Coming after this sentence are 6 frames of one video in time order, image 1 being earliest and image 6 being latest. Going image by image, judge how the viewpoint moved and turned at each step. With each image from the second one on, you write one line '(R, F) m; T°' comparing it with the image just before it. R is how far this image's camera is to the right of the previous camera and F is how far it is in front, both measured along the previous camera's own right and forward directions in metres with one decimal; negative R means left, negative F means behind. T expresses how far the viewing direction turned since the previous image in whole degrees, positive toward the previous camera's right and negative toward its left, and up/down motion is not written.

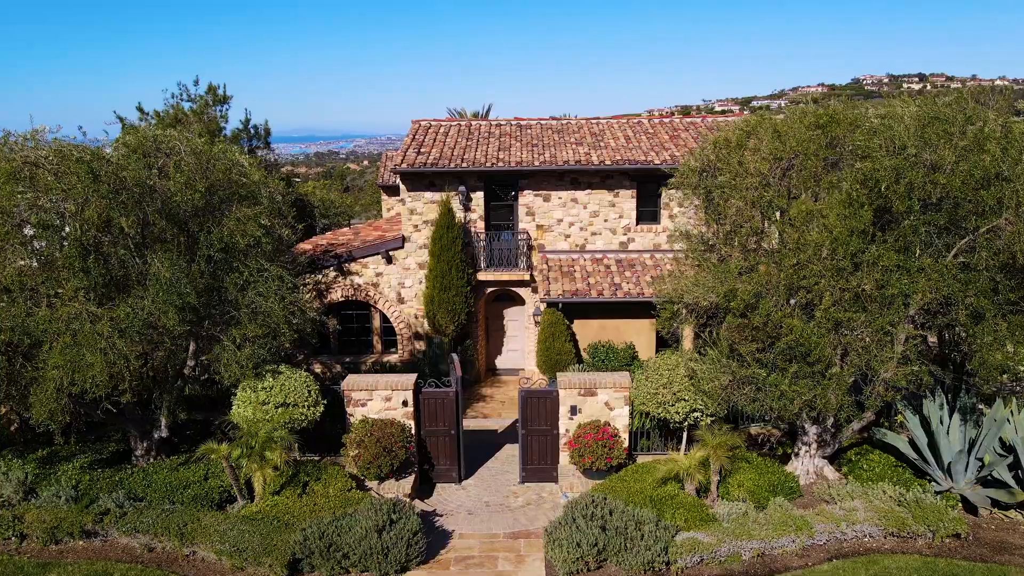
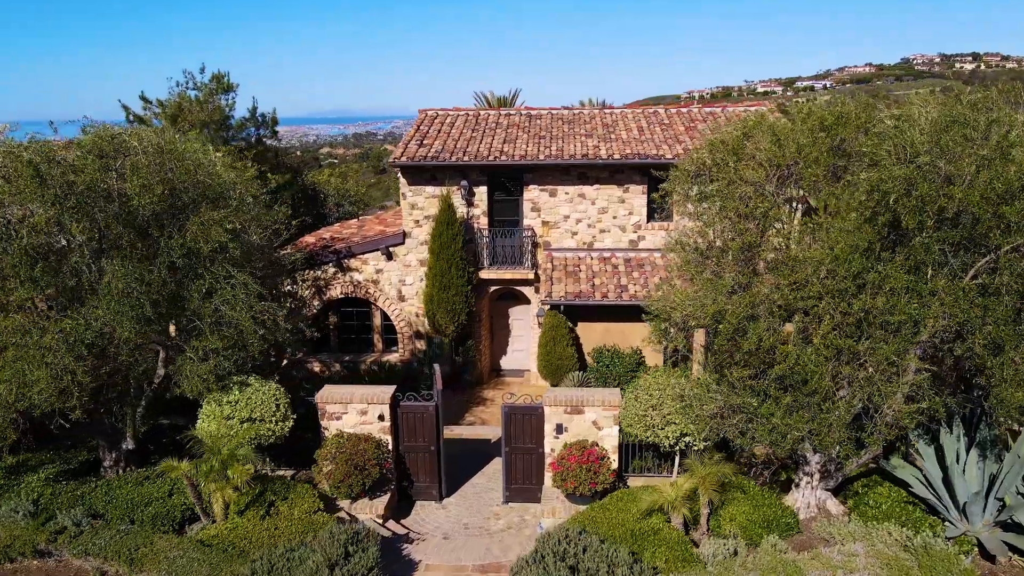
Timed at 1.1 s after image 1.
(+0.7, +0.7) m; -3°
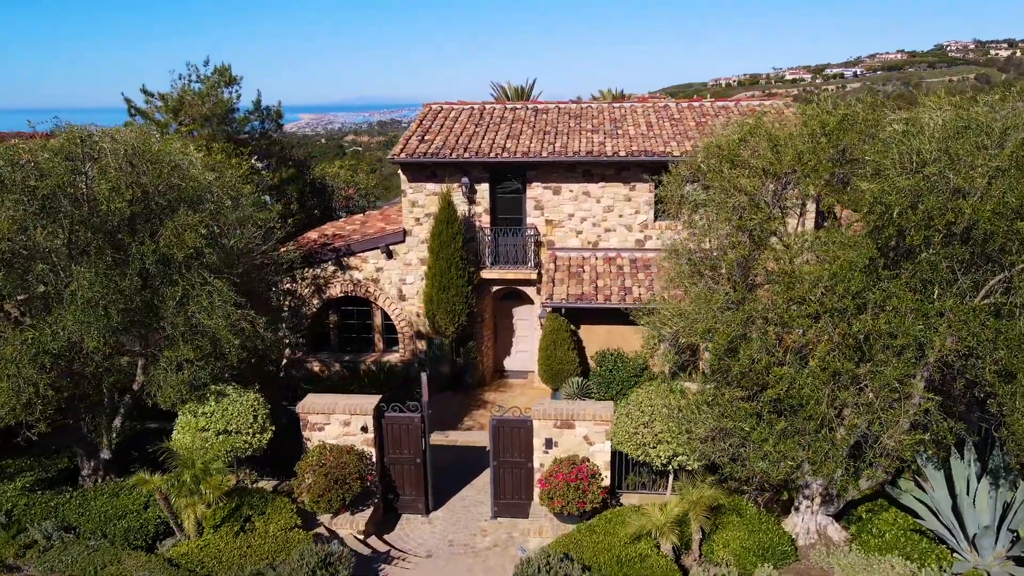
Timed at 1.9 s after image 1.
(+0.5, +0.5) m; -2°
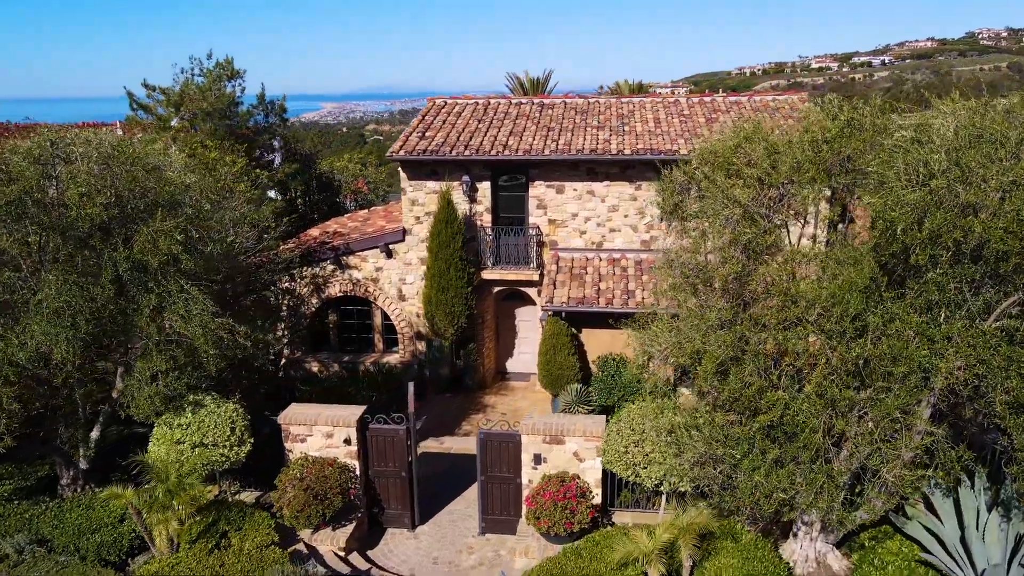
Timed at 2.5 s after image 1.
(+0.4, +0.4) m; -1°
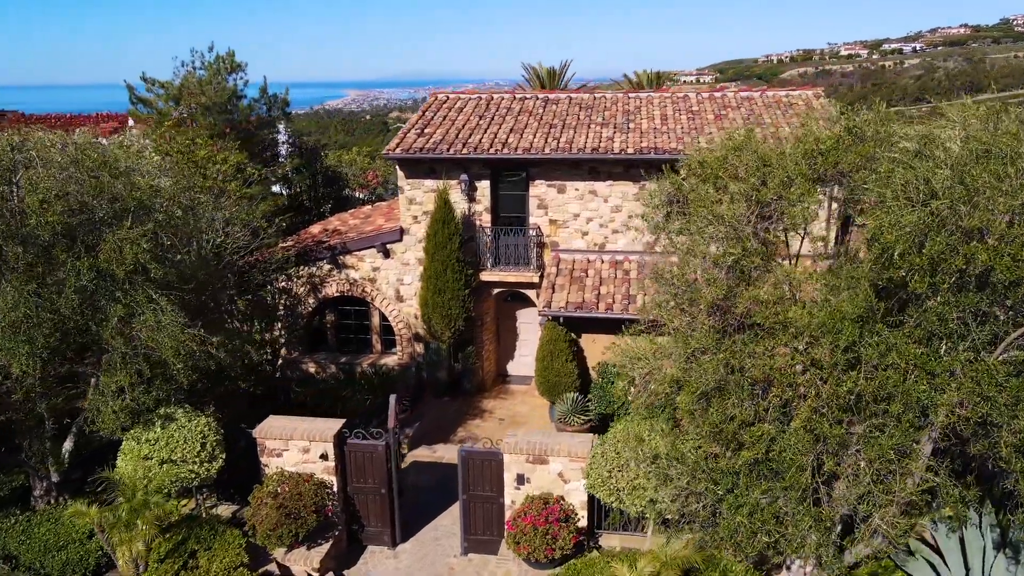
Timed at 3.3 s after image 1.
(+0.5, +0.5) m; -2°
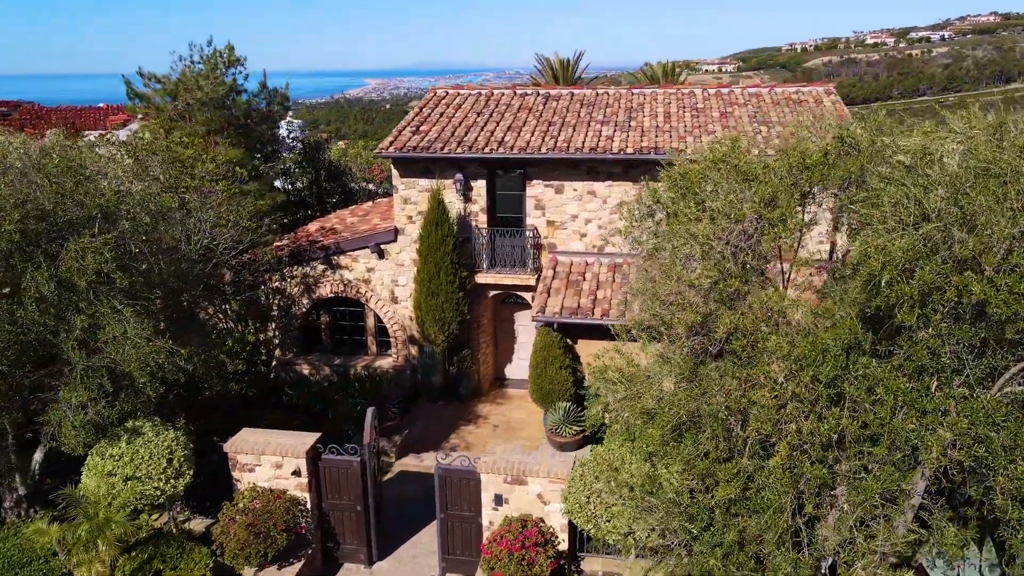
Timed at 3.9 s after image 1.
(+0.5, +0.4) m; -1°
